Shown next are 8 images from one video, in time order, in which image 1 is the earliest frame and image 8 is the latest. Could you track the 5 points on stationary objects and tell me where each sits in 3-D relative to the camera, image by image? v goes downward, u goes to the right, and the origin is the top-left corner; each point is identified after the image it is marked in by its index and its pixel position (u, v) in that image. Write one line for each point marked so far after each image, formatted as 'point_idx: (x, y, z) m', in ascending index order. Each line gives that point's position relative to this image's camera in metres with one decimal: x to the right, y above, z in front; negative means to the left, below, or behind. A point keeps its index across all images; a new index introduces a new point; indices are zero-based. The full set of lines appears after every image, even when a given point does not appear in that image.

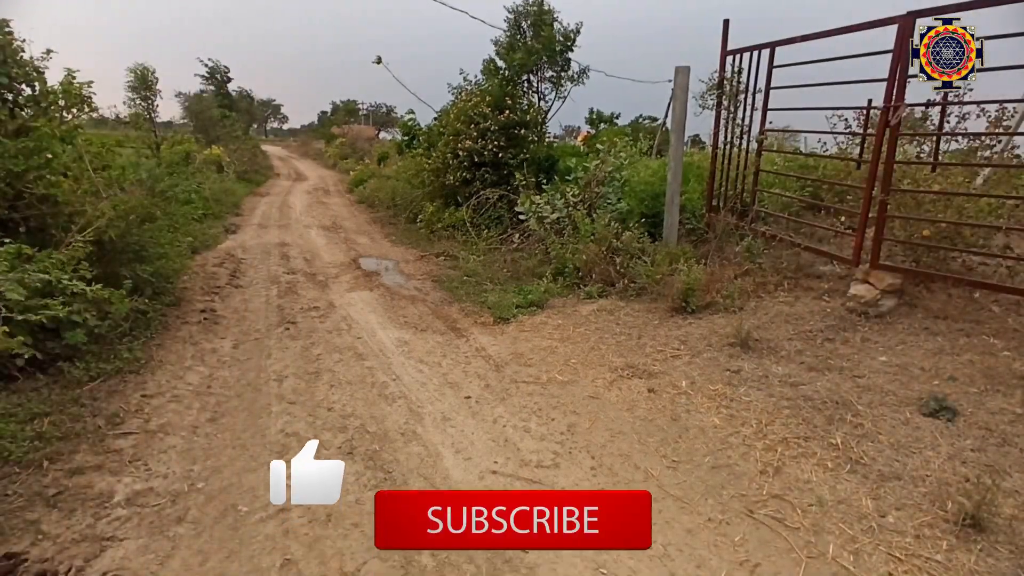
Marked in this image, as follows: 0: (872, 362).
0: (+2.4, -0.5, +3.9) m
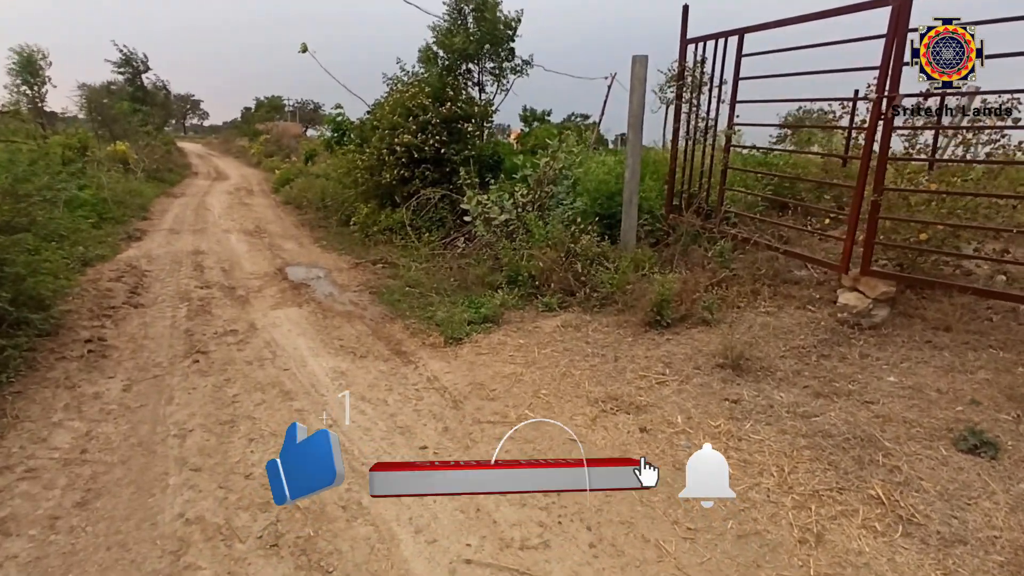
0: (+2.2, -0.6, +3.5) m
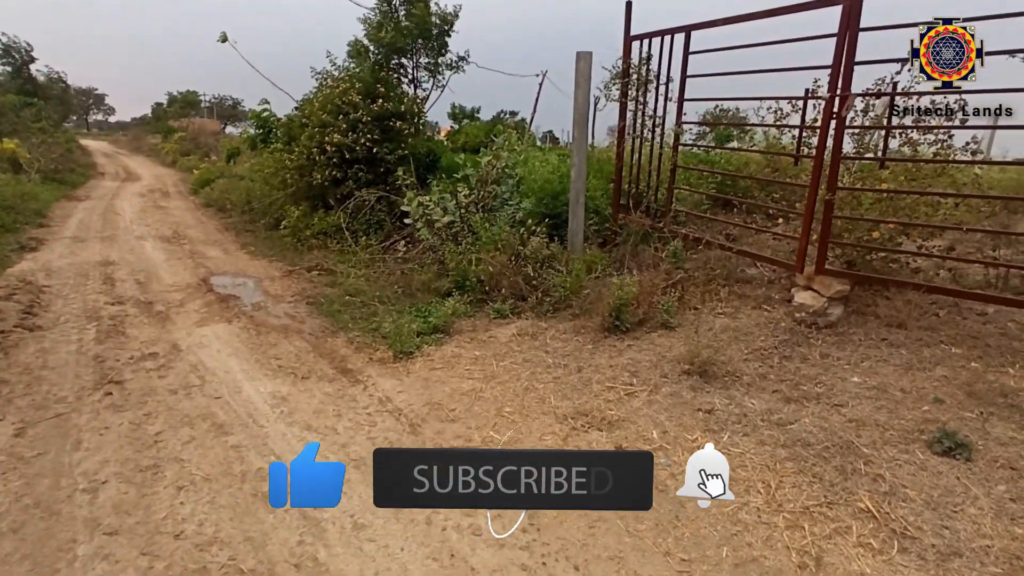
0: (+2.0, -0.6, +3.5) m
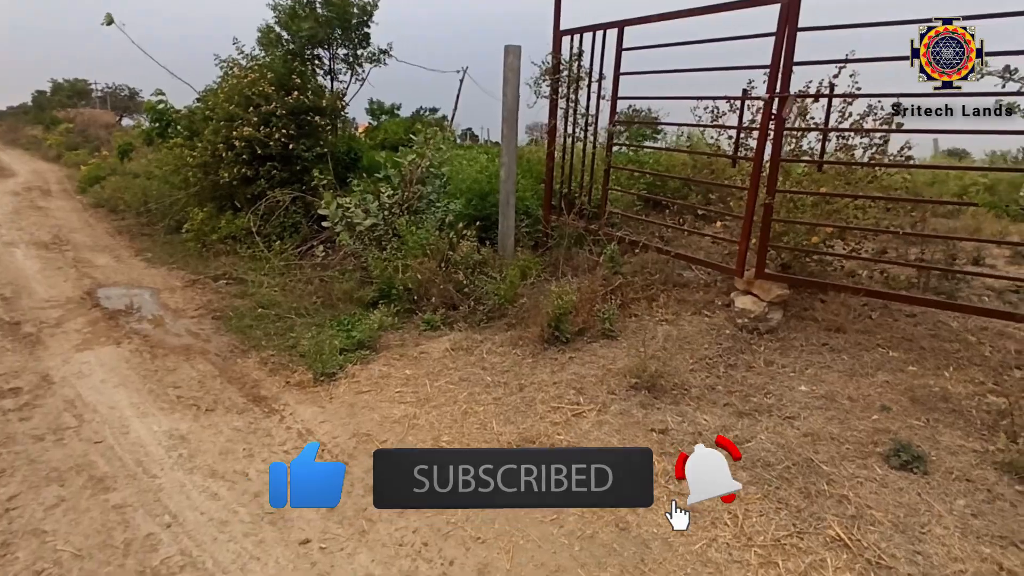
0: (+1.6, -0.6, +3.4) m
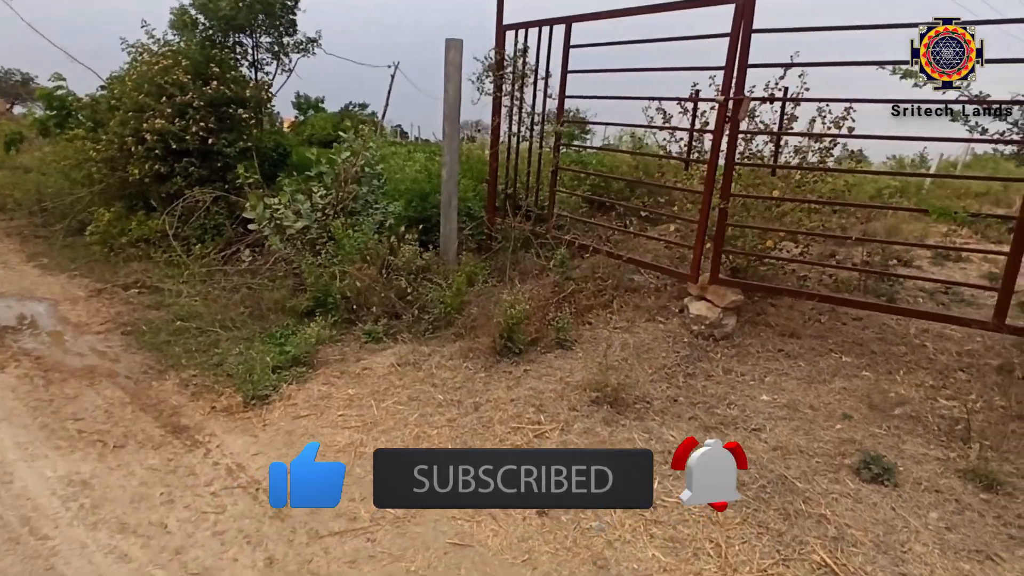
0: (+1.4, -0.7, +3.3) m
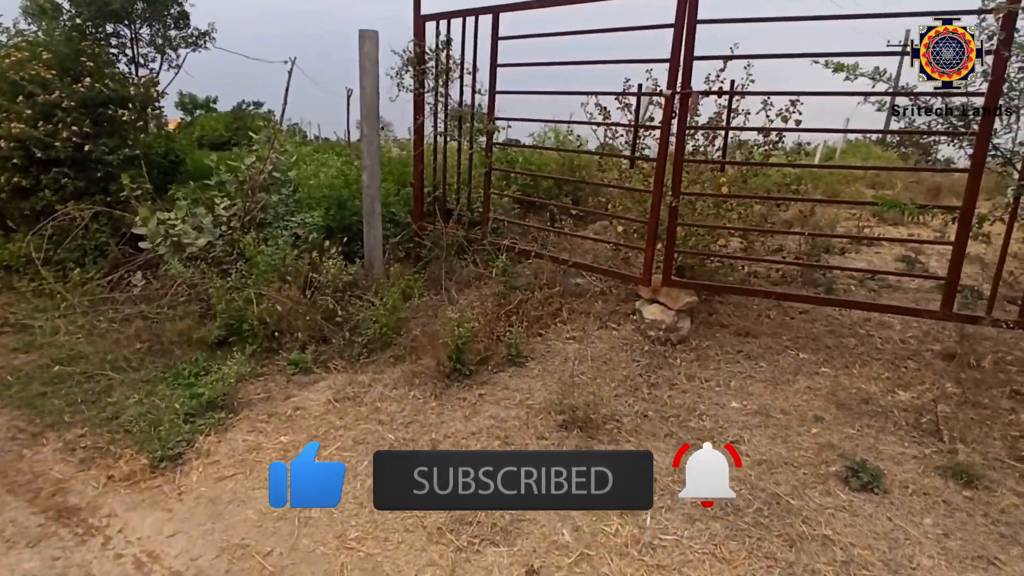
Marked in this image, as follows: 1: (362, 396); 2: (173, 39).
0: (+1.2, -0.7, +3.2) m
1: (-0.9, -0.6, +3.5) m
2: (-3.9, +2.8, +6.7) m
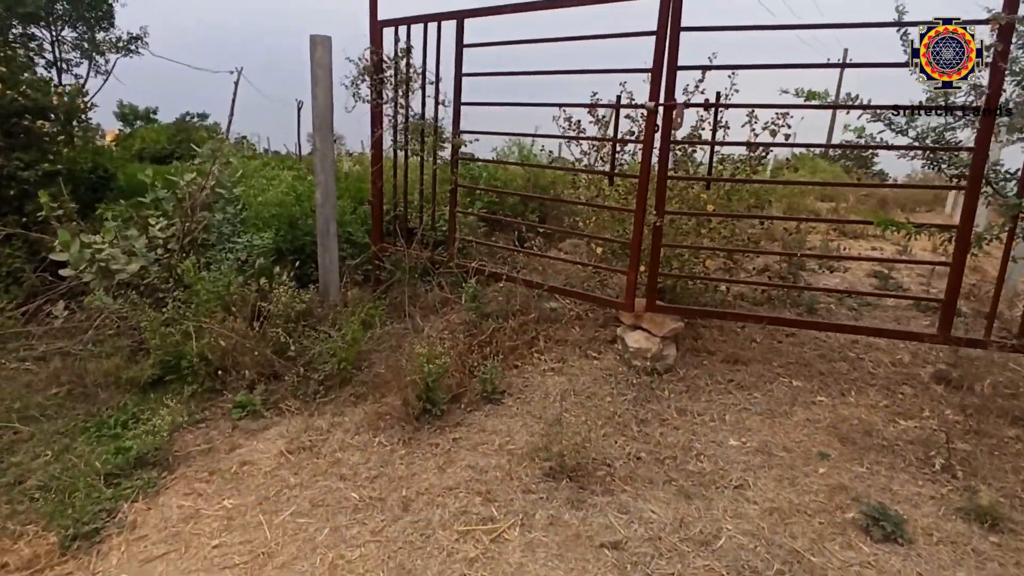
0: (+1.1, -0.8, +2.9) m
1: (-1.0, -0.8, +3.1) m
2: (-4.3, +2.5, +6.2) m
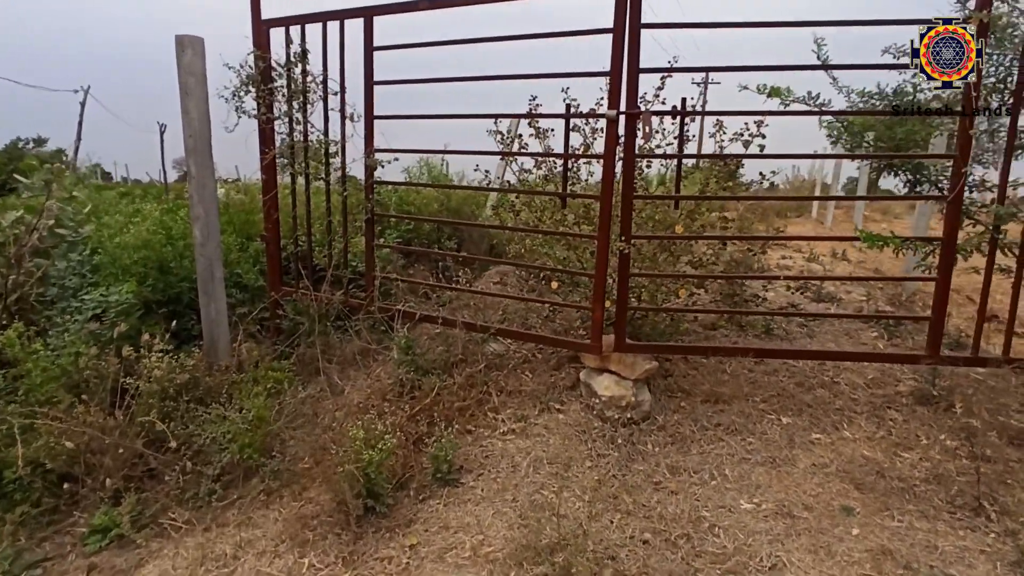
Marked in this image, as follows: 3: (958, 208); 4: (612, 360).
0: (+1.0, -1.0, +2.5) m
1: (-1.1, -1.1, +2.2) m
2: (-5.1, +1.9, +4.8) m
3: (+2.2, +0.4, +2.8) m
4: (+0.5, -0.4, +3.2) m
